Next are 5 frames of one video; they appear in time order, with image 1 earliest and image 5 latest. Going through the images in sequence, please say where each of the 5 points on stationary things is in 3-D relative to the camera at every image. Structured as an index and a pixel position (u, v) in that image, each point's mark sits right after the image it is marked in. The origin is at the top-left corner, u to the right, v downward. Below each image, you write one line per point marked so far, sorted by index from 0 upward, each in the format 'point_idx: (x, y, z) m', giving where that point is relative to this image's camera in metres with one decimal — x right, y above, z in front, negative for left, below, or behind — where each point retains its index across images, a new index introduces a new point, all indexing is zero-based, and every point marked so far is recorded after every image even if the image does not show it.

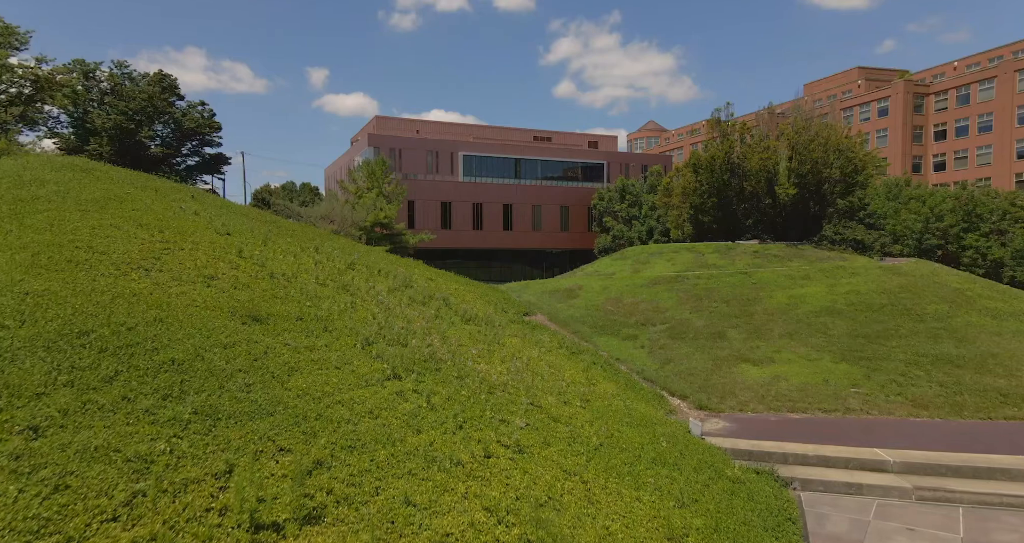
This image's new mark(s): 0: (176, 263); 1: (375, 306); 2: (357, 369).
0: (-5.9, +0.1, +12.9) m
1: (-3.0, -0.8, +16.0) m
2: (-2.4, -1.5, +11.3) m
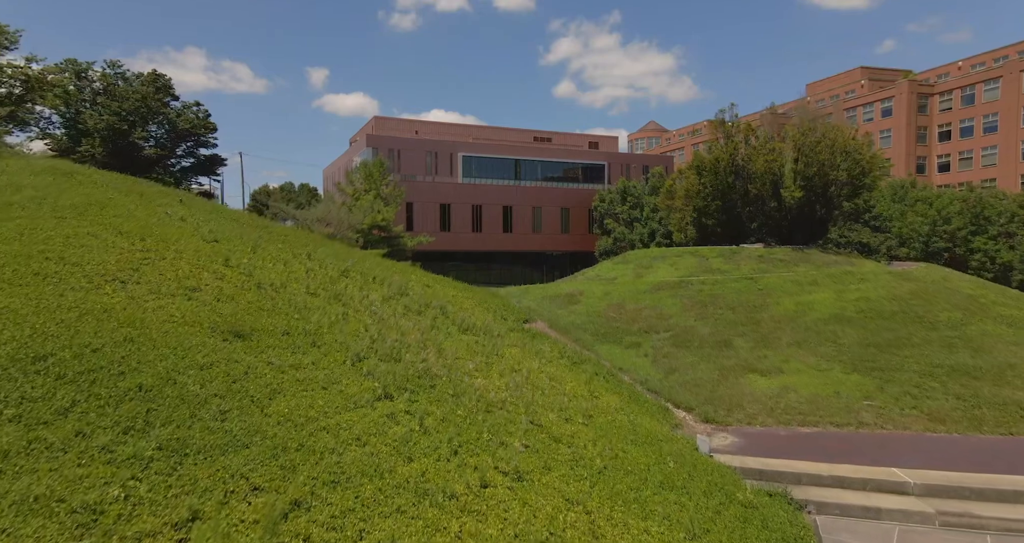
0: (-5.9, 0.0, +12.2) m
1: (-3.0, -1.0, +15.3) m
2: (-2.4, -1.7, +10.6) m
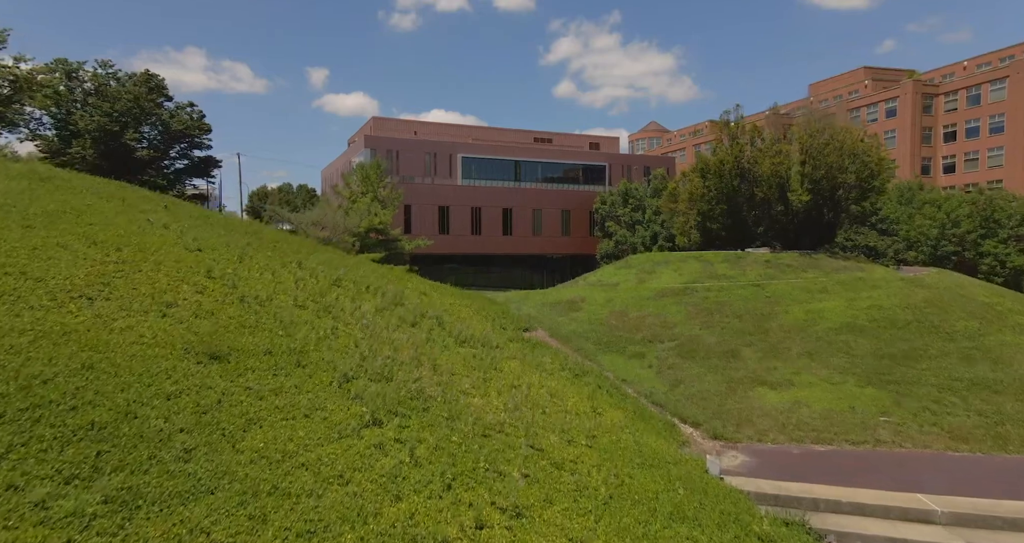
0: (-5.9, -0.3, +11.4) m
1: (-3.0, -1.2, +14.5) m
2: (-2.4, -1.9, +9.7) m
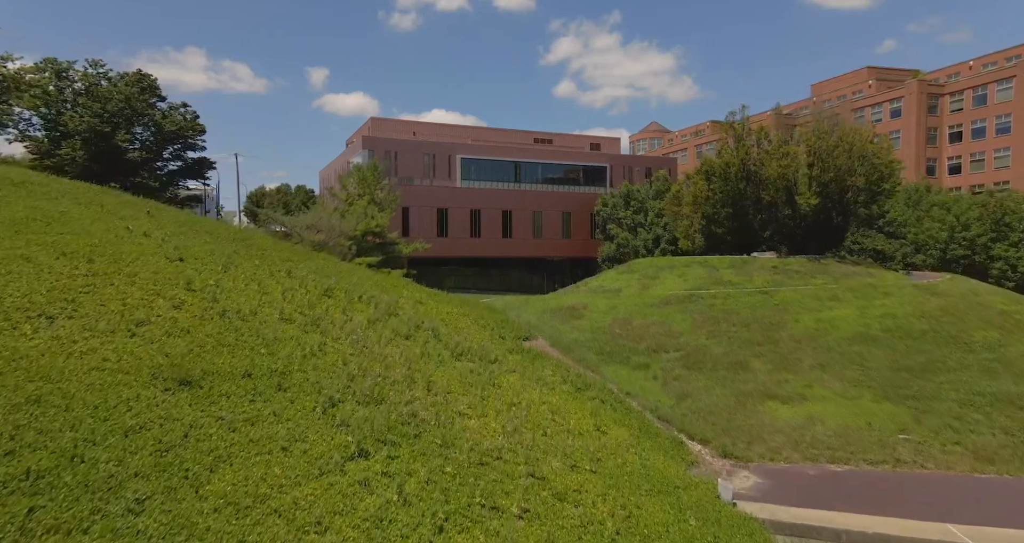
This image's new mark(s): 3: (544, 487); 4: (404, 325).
0: (-5.9, -0.5, +10.5) m
1: (-3.0, -1.4, +13.6) m
2: (-2.4, -2.1, +8.9) m
3: (+0.5, -3.1, +10.7) m
4: (-2.5, -1.2, +17.1) m
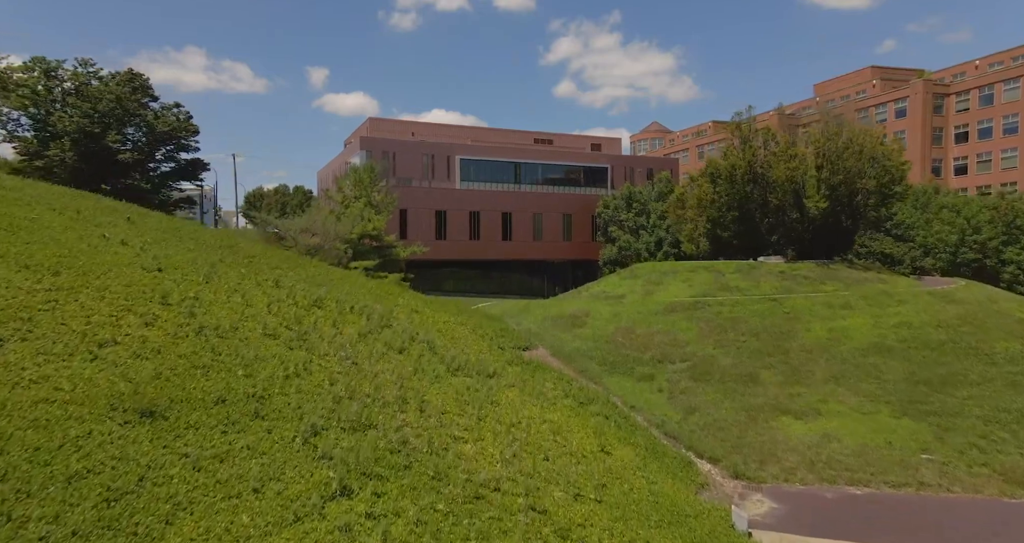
0: (-6.0, -0.7, +9.6) m
1: (-3.0, -1.6, +12.7) m
2: (-2.4, -2.3, +8.0) m
3: (+0.5, -3.3, +9.8) m
4: (-2.5, -1.4, +16.2) m
